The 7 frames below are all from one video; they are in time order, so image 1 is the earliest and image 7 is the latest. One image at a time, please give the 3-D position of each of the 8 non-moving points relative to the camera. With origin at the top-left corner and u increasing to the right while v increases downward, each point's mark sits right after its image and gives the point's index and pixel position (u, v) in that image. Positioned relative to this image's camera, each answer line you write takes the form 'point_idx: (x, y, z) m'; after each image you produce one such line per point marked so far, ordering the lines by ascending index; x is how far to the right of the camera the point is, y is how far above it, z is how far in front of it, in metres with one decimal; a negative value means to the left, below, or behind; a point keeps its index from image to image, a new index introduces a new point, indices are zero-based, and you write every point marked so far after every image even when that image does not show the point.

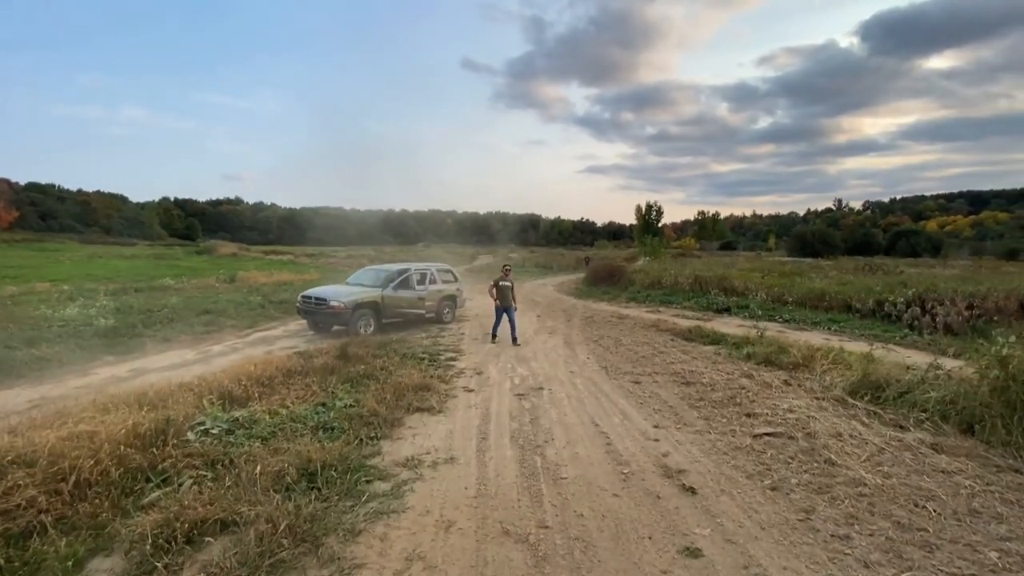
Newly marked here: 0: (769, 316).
0: (+8.7, -1.0, +16.7) m
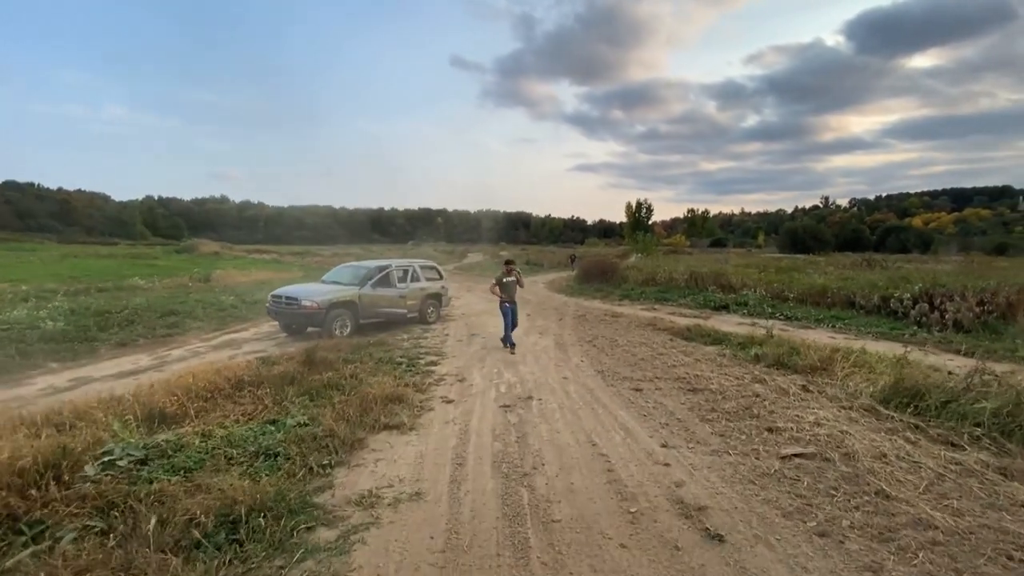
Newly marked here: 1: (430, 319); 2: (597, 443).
0: (+8.3, -0.9, +15.9) m
1: (-2.6, -1.0, +15.4) m
2: (+0.9, -1.6, +5.2) m
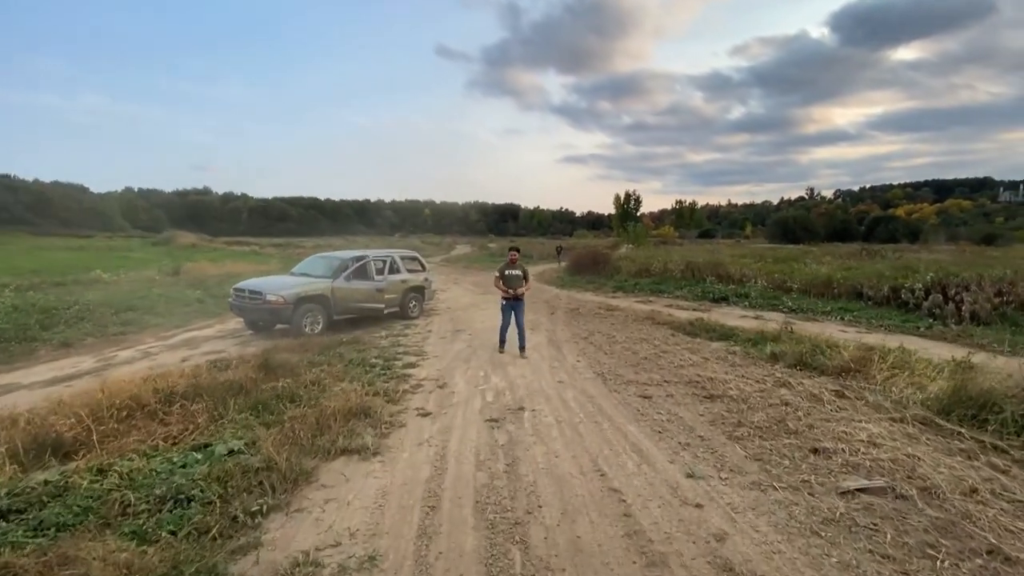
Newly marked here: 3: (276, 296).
0: (+8.0, -0.6, +15.0) m
1: (-2.9, -0.8, +14.2) m
2: (+0.8, -1.6, +4.2) m
3: (-5.4, -0.2, +11.2) m
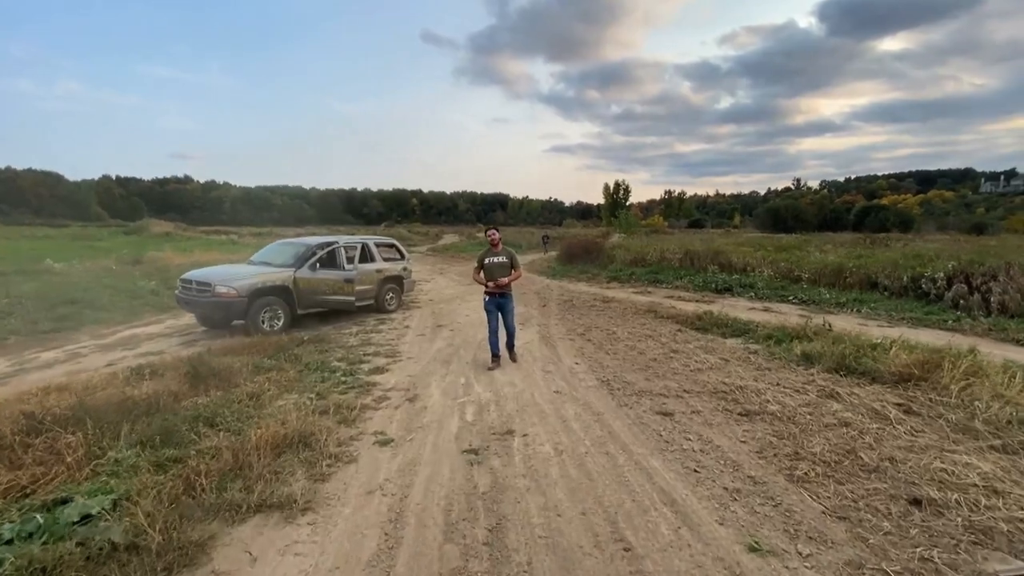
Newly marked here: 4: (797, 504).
0: (+7.6, -0.3, +13.9) m
1: (-3.2, -0.5, +12.8) m
2: (+0.7, -1.5, +2.9) m
3: (-5.7, 0.0, +9.8) m
4: (+1.9, -1.4, +3.3) m
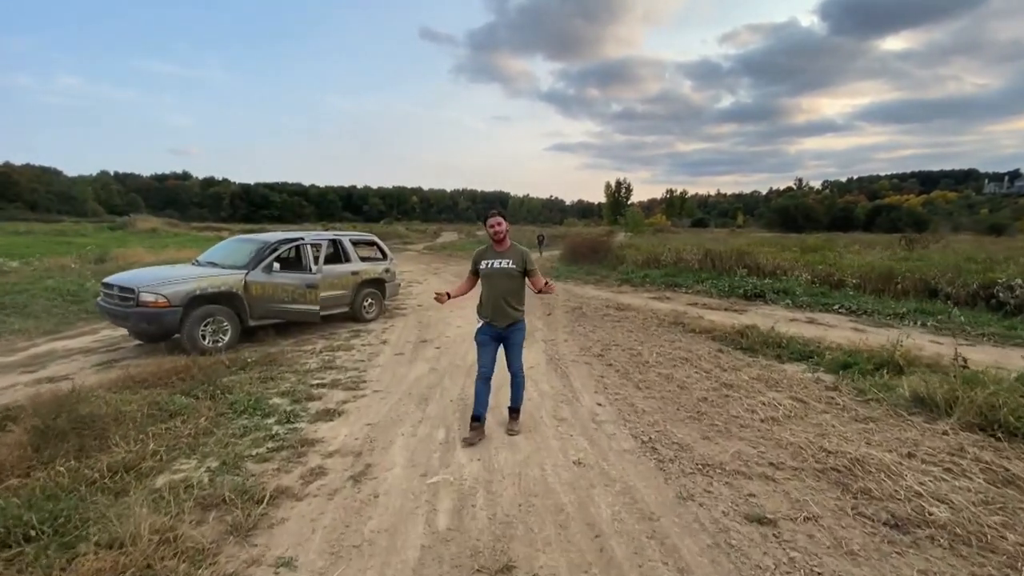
0: (+7.6, -0.5, +11.9) m
1: (-3.2, -0.6, +10.9) m
2: (+0.7, -1.7, +0.9) m
3: (-5.7, -0.1, +7.8) m
4: (+1.9, -1.6, +1.3) m
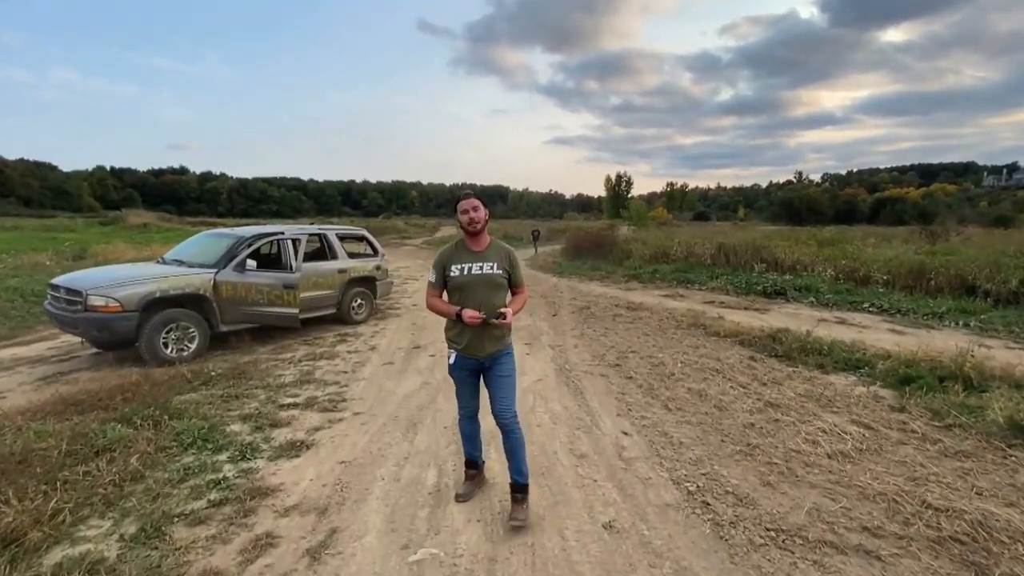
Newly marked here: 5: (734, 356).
0: (+7.7, -0.4, +10.9) m
1: (-3.2, -0.6, +9.9) m
2: (+0.8, -1.8, 0.0) m
3: (-5.6, -0.1, +6.8) m
4: (+1.9, -1.7, +0.3) m
5: (+3.2, -1.0, +7.1) m
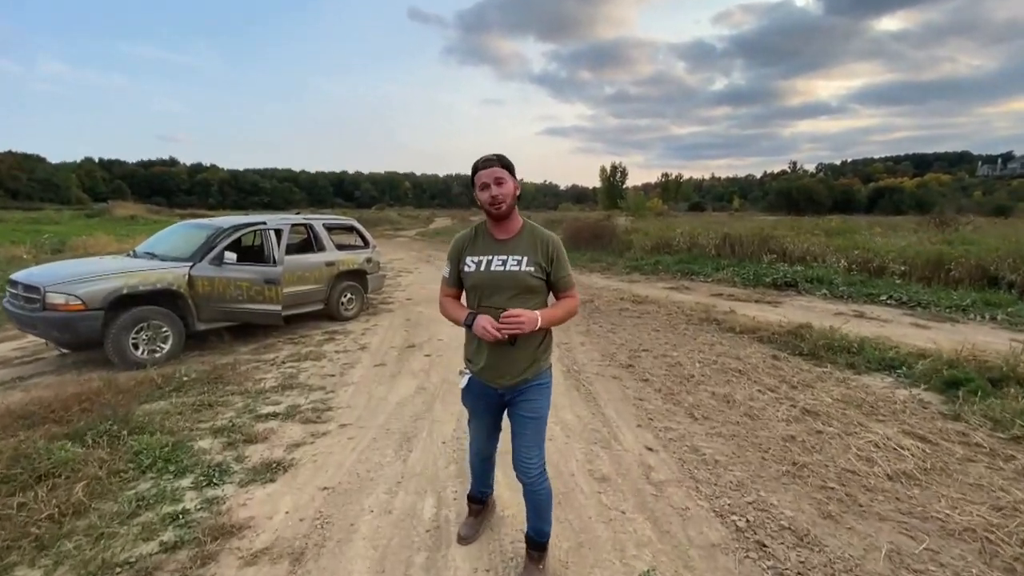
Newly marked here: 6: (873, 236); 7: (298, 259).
0: (+7.7, -0.2, +10.4) m
1: (-3.2, -0.5, +9.3) m
2: (+0.9, -1.8, -0.6) m
3: (-5.6, -0.1, +6.2) m
4: (+2.0, -1.7, -0.2) m
5: (+3.2, -0.9, +6.5) m
6: (+11.9, +1.7, +16.1) m
7: (-3.7, +0.5, +8.5) m
